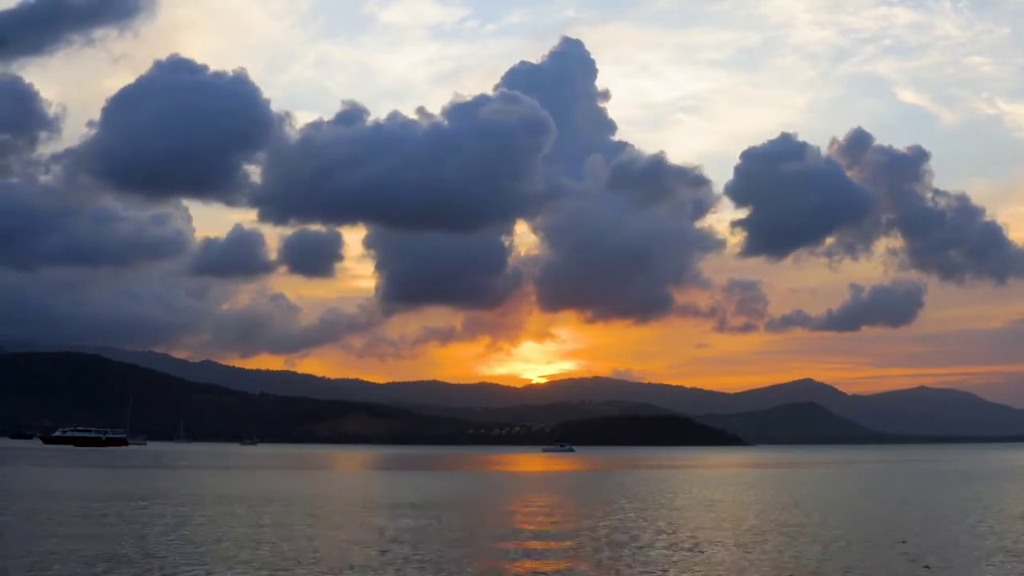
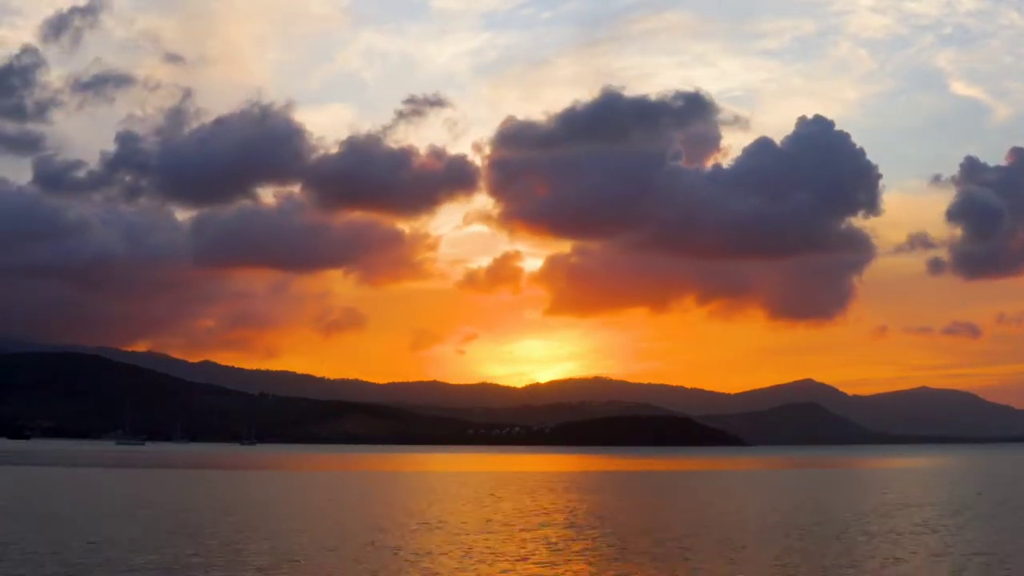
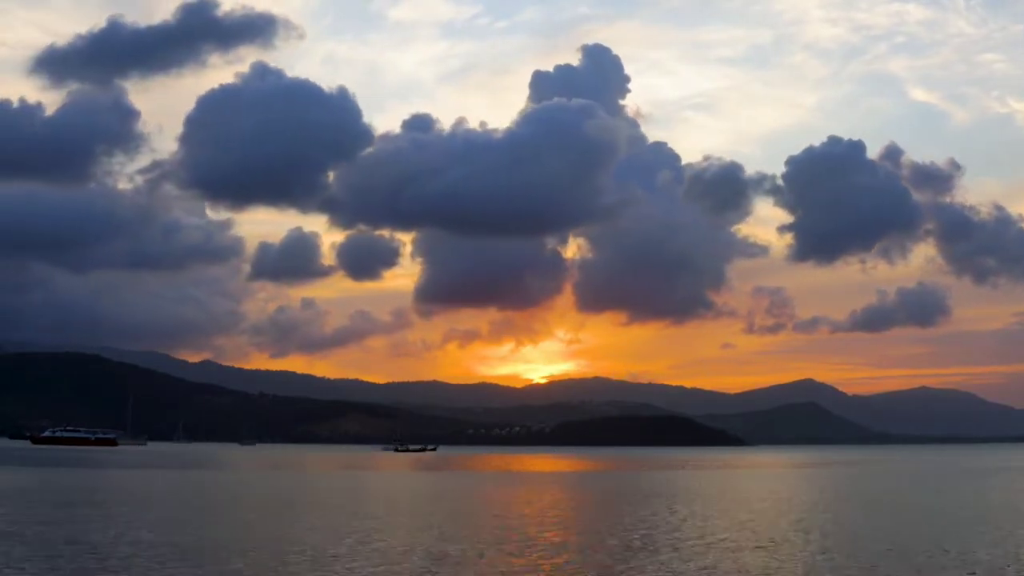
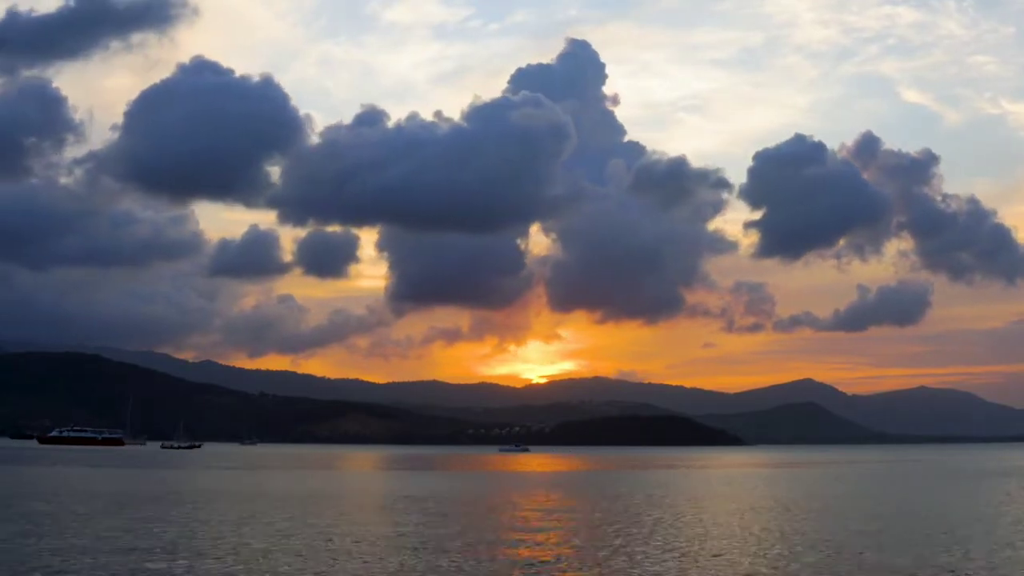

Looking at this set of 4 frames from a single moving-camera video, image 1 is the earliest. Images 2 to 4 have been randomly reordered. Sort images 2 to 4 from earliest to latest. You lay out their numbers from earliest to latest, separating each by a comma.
4, 3, 2
